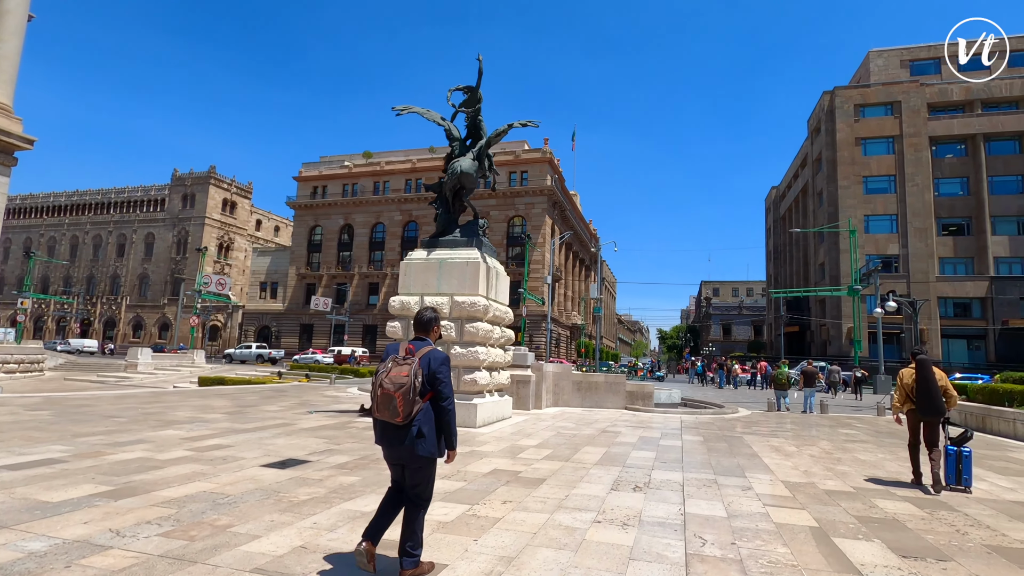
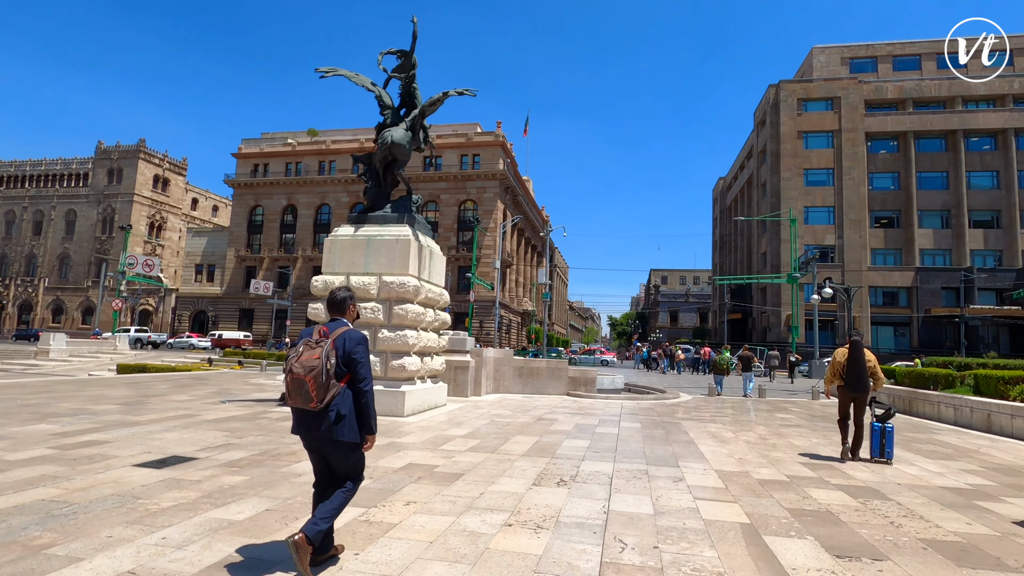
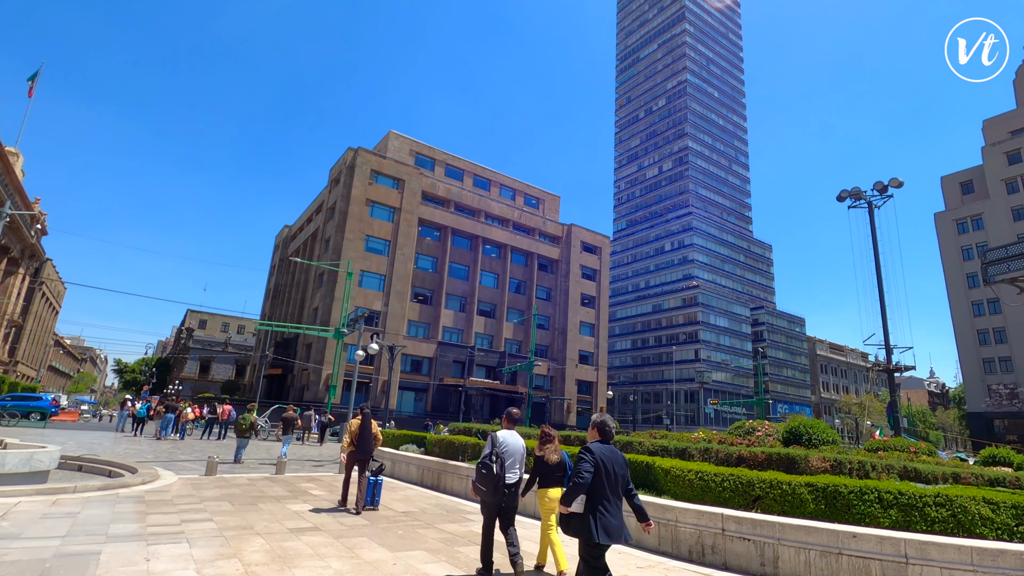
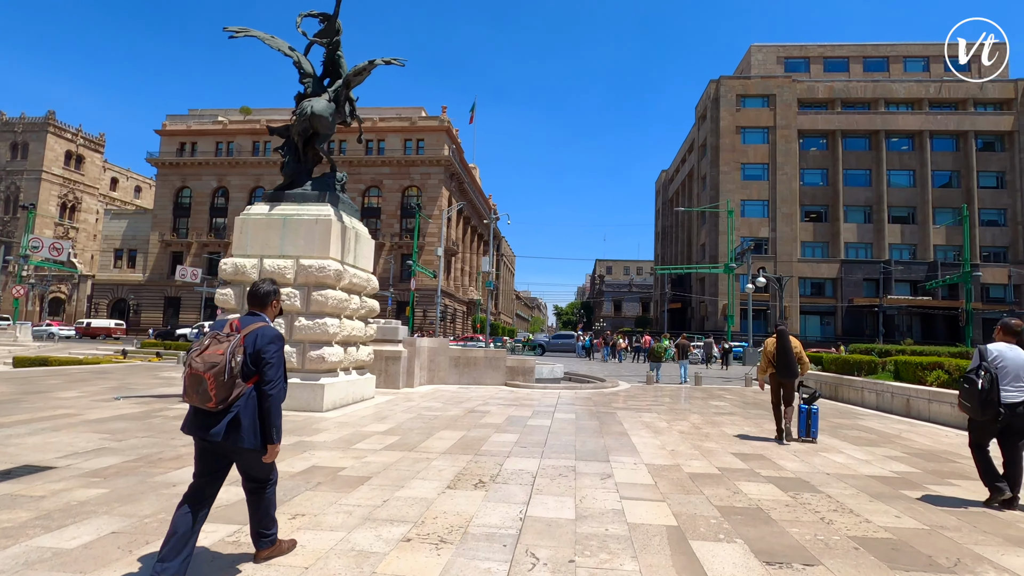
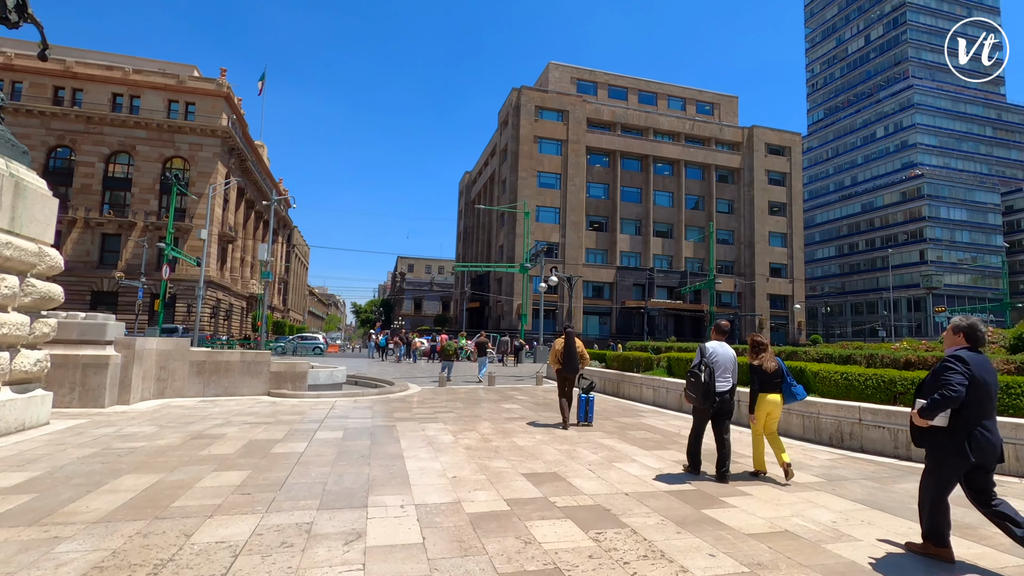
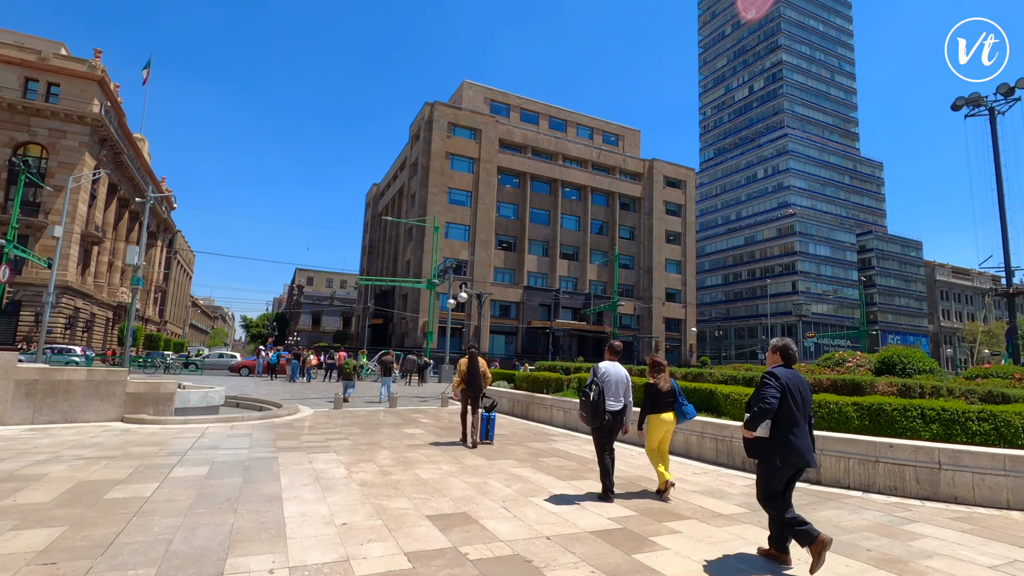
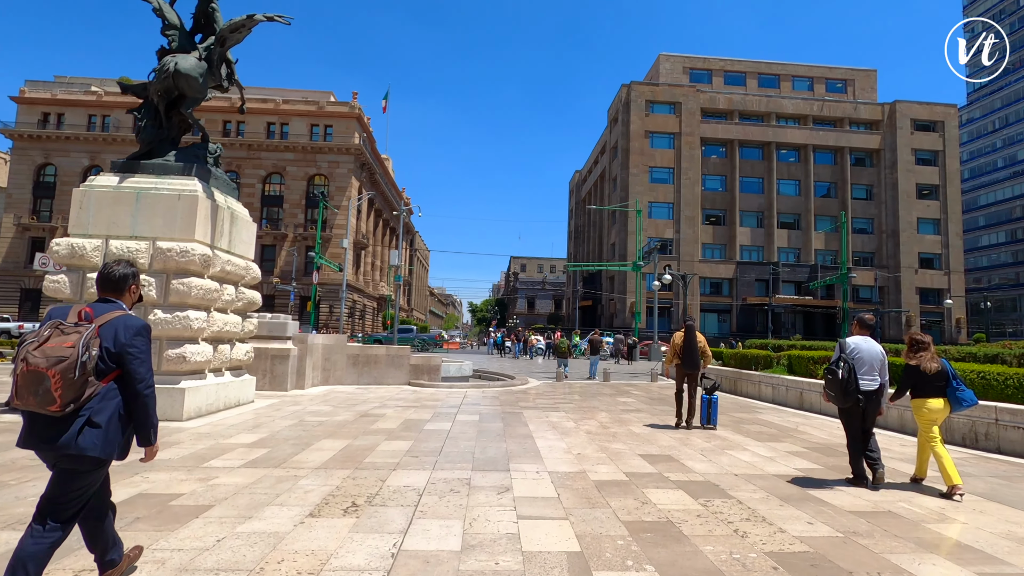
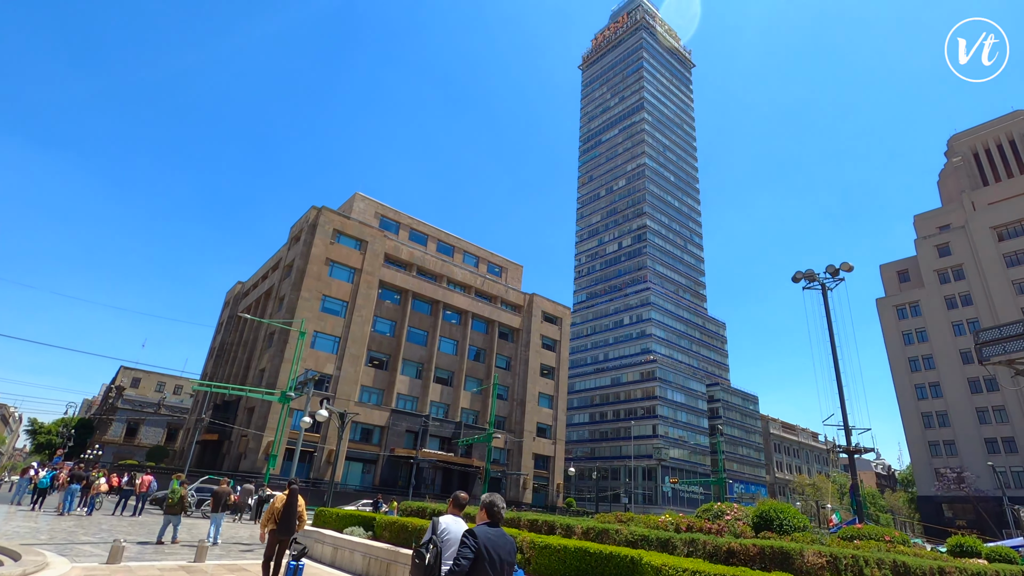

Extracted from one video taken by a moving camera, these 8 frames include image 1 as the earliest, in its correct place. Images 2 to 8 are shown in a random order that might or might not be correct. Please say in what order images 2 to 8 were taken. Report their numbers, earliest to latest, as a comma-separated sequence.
2, 4, 7, 5, 6, 3, 8
